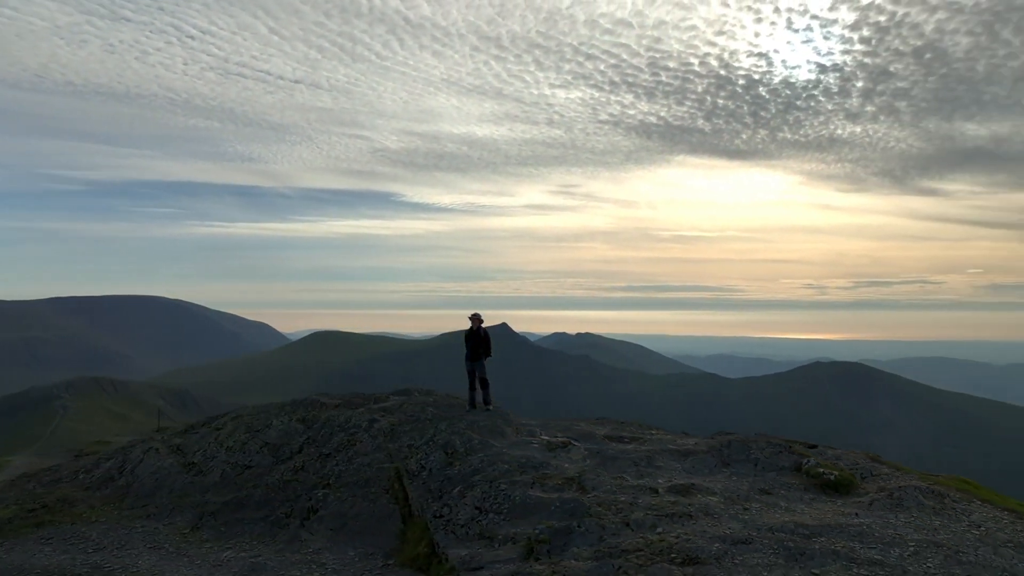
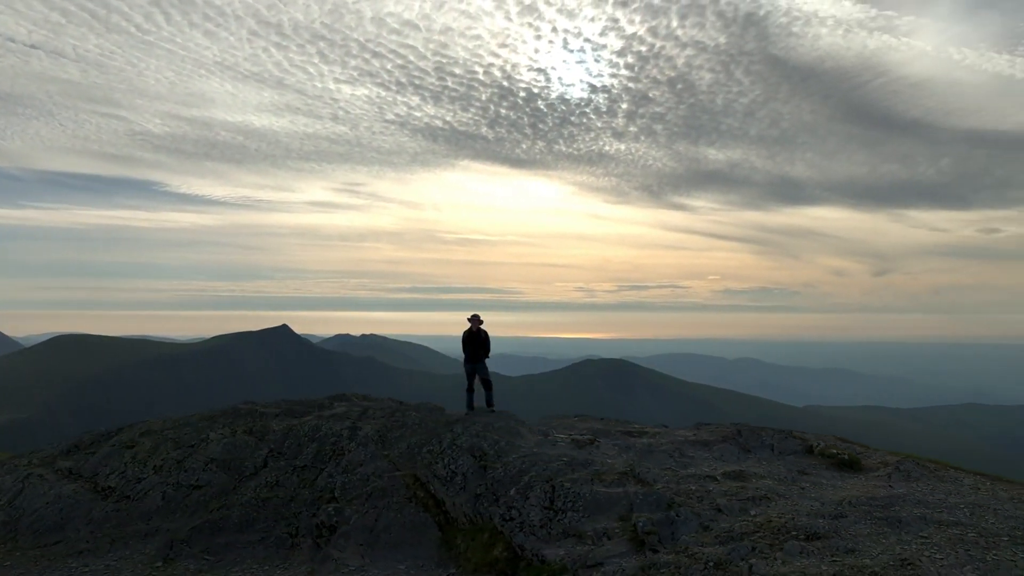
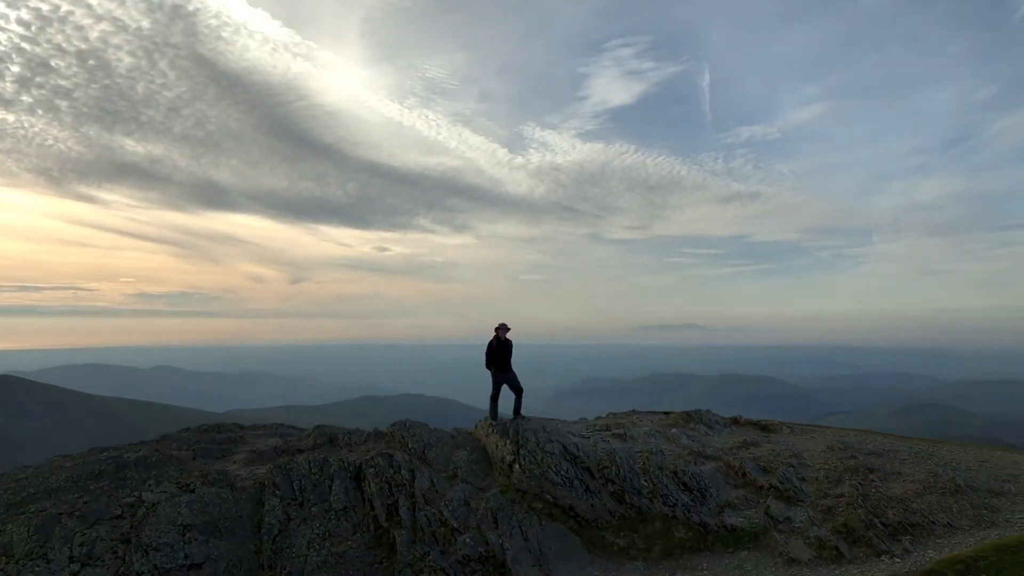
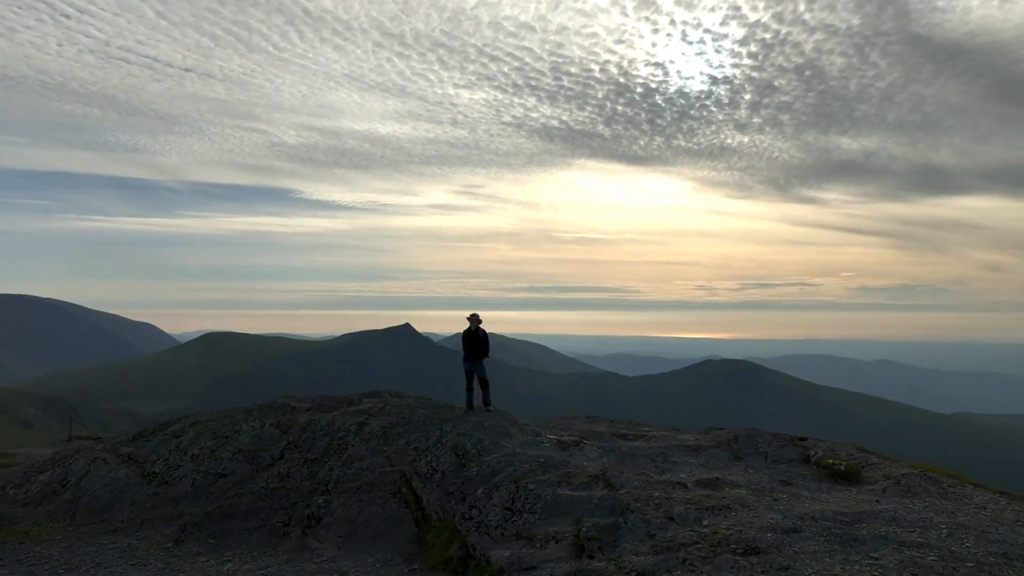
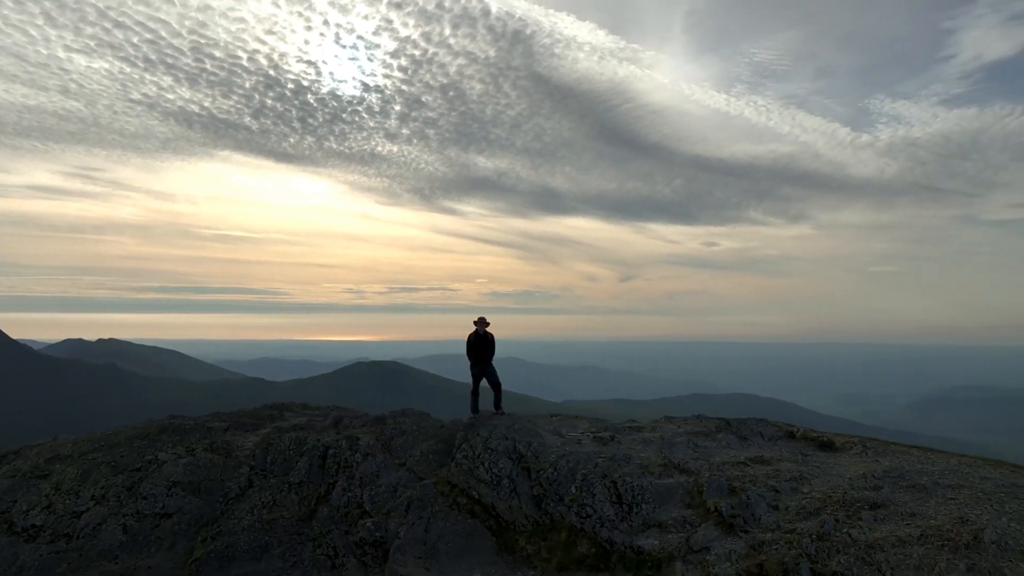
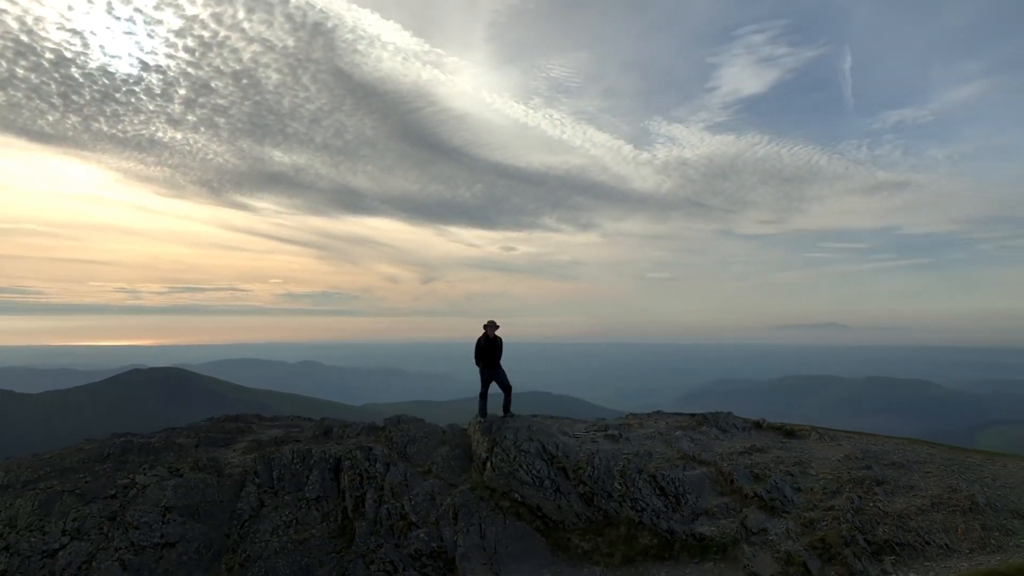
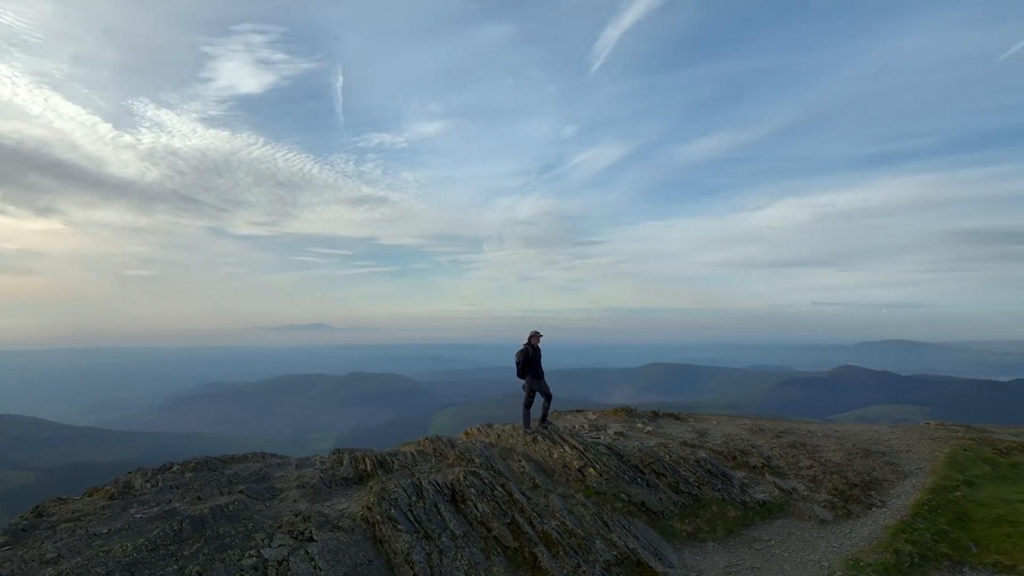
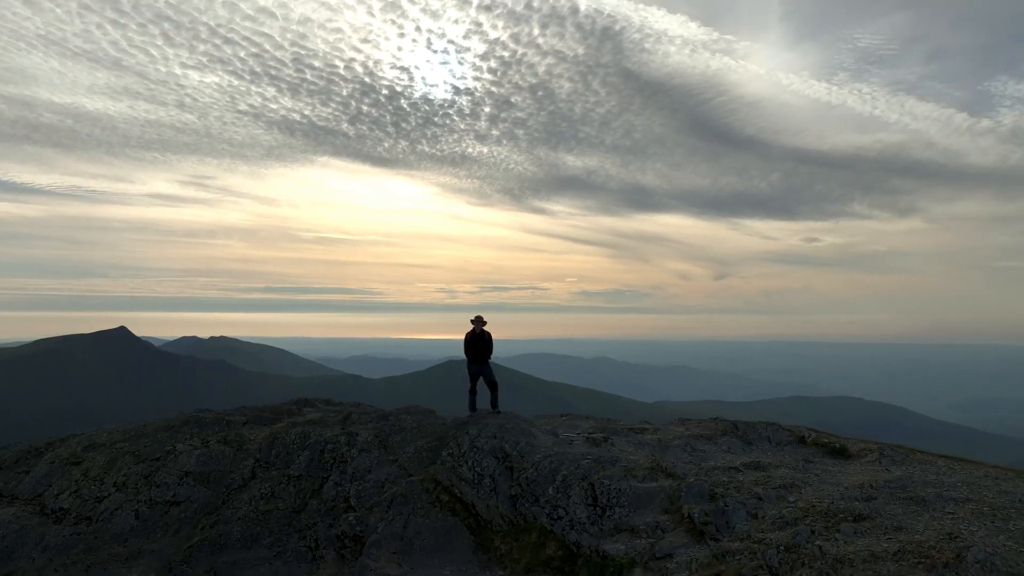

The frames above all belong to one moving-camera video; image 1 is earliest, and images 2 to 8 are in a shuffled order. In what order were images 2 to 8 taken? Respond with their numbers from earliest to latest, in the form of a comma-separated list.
4, 2, 8, 5, 6, 3, 7
